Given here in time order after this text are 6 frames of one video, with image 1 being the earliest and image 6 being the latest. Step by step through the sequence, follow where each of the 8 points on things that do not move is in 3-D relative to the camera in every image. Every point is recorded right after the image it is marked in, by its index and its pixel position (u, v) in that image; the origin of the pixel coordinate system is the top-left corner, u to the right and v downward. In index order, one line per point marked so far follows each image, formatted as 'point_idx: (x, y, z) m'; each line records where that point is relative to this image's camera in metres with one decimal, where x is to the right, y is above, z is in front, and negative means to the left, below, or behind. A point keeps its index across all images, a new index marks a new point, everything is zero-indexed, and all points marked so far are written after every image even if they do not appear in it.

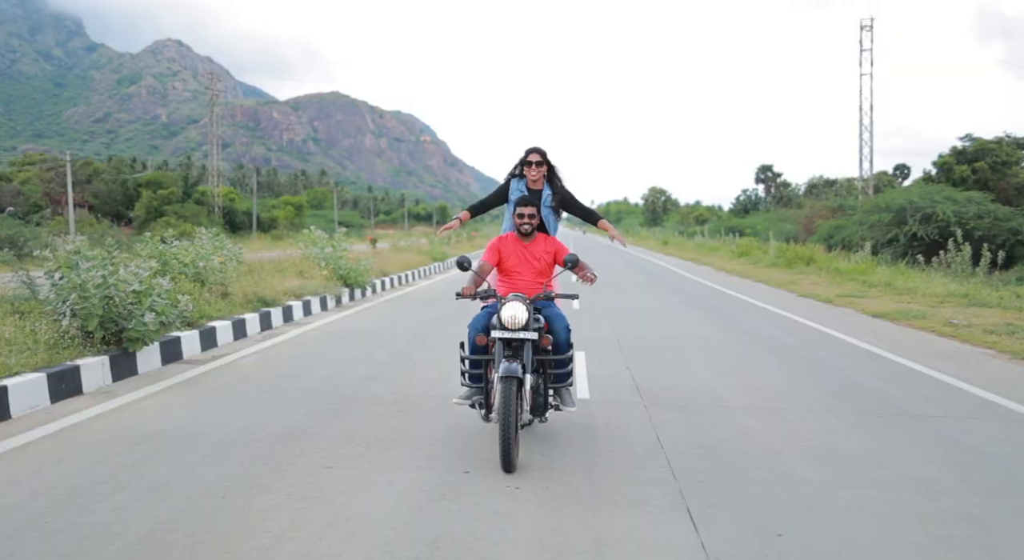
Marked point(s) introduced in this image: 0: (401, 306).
0: (-2.1, -0.5, +13.6) m
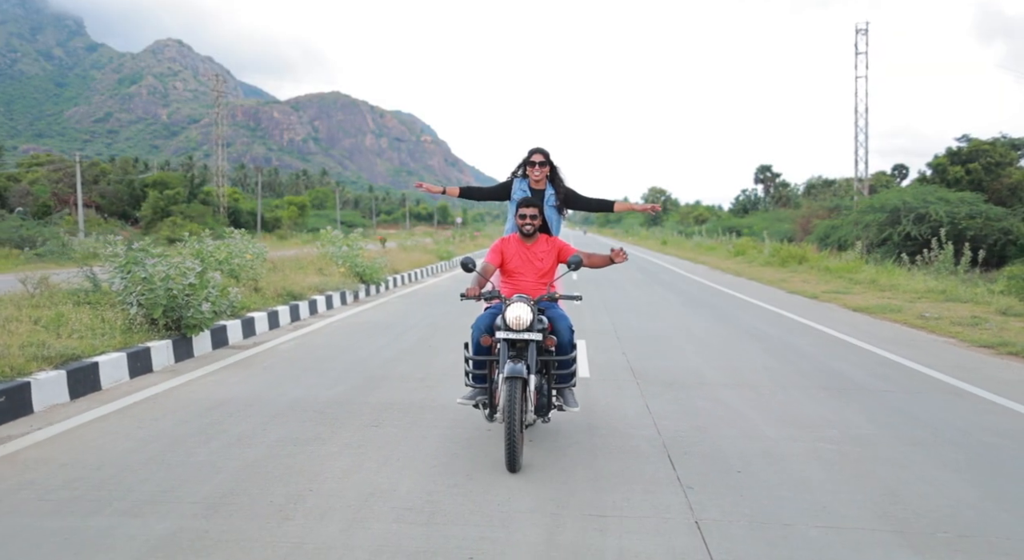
0: (-2.0, -0.4, +14.2) m
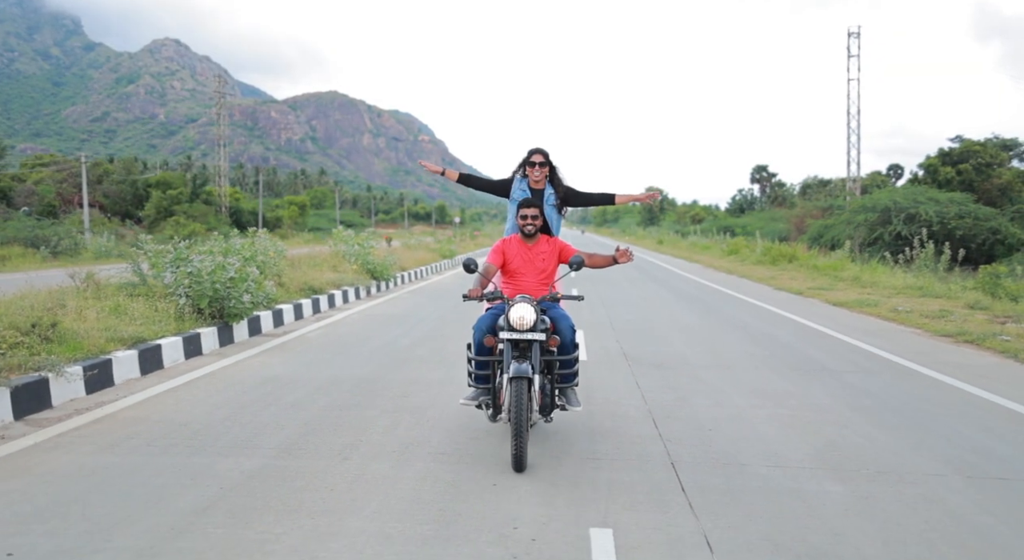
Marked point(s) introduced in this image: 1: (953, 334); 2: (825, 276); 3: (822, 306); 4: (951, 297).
0: (-2.0, -0.4, +14.8) m
1: (+5.6, -0.7, +8.3) m
2: (+9.0, +0.1, +18.6) m
3: (+5.7, -0.5, +11.8) m
4: (+7.9, -0.3, +11.7) m
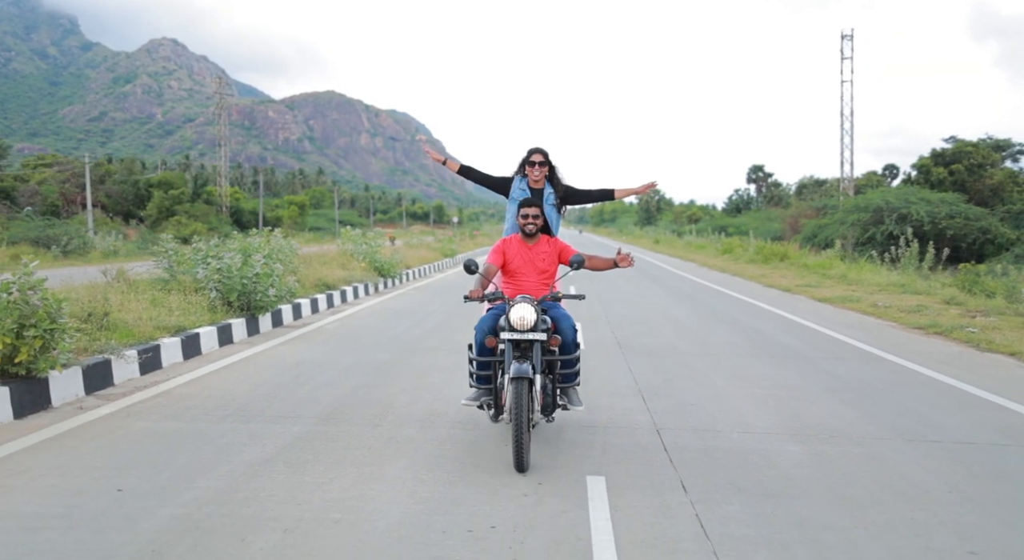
0: (-2.0, -0.3, +15.3) m
1: (+5.6, -0.6, +8.8) m
2: (+9.0, +0.2, +19.1) m
3: (+5.7, -0.4, +12.3) m
4: (+7.9, -0.2, +12.3) m
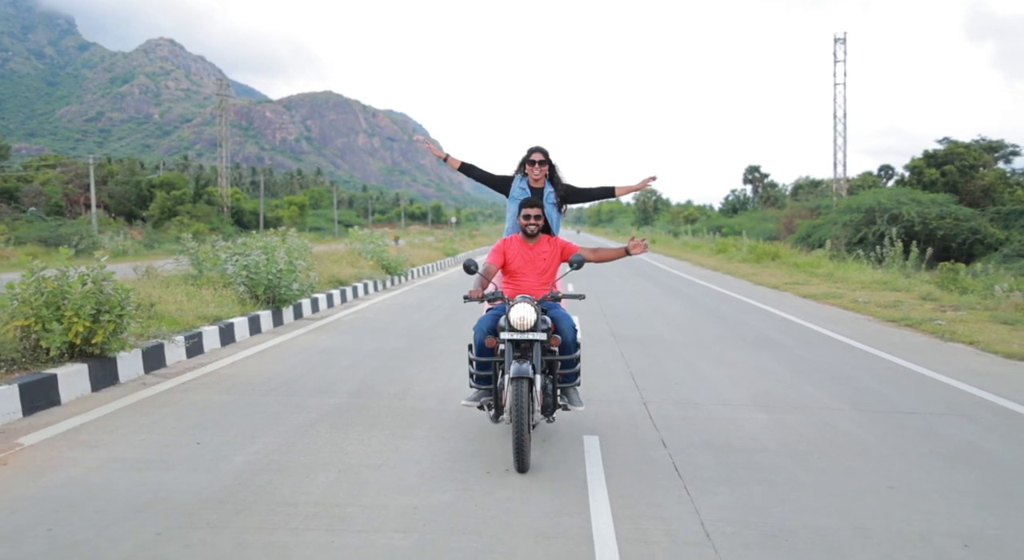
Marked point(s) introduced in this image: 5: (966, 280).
0: (-2.0, -0.3, +15.8) m
1: (+5.7, -0.6, +9.3) m
2: (+9.0, +0.2, +19.7) m
3: (+5.7, -0.4, +12.9) m
4: (+7.9, -0.2, +12.8) m
5: (+8.9, 0.0, +12.6) m
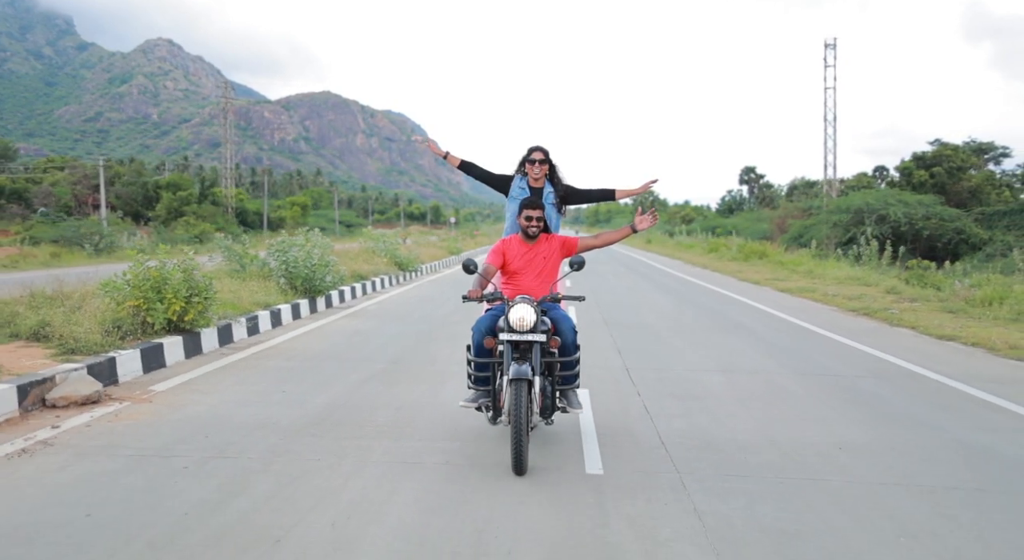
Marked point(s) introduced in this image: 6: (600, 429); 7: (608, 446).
0: (-2.0, -0.2, +16.8) m
1: (+5.7, -0.5, +10.3) m
2: (+9.0, +0.3, +20.7) m
3: (+5.7, -0.3, +13.9) m
4: (+8.0, -0.1, +13.8) m
5: (+8.9, +0.1, +13.6) m
6: (+0.6, -1.0, +4.2) m
7: (+0.6, -1.0, +3.8) m
